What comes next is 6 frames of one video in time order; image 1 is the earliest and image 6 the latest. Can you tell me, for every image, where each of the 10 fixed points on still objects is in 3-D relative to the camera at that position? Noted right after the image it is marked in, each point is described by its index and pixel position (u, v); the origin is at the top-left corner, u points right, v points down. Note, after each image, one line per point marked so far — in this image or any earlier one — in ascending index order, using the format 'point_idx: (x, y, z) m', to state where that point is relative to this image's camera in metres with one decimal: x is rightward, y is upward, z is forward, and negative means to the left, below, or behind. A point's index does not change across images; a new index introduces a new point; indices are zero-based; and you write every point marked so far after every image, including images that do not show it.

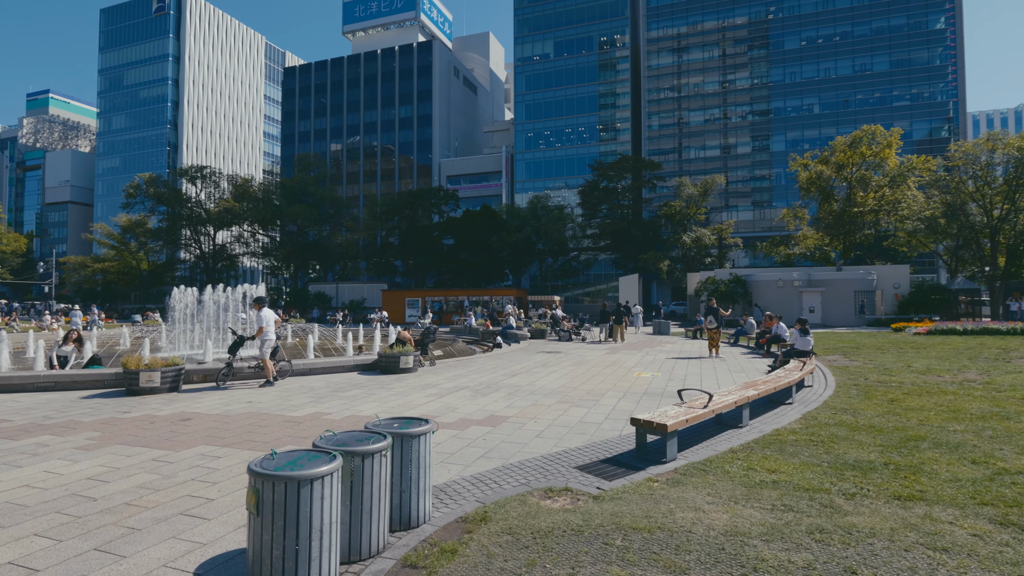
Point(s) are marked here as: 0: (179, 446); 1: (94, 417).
0: (-4.1, -2.0, +7.3) m
1: (-6.3, -2.0, +8.8) m
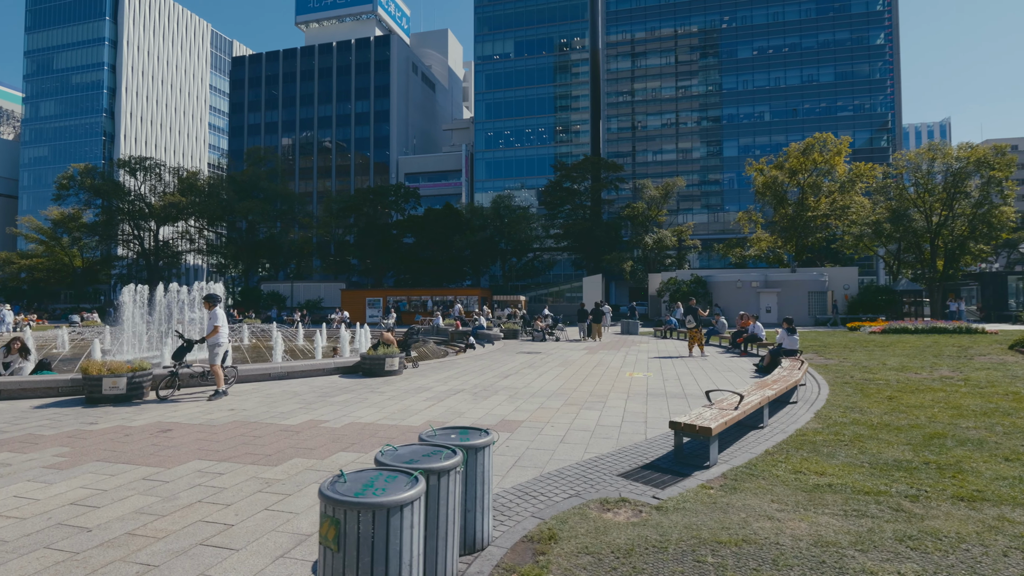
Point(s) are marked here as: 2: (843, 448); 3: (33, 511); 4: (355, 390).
0: (-3.8, -1.9, +6.4) m
1: (-6.0, -1.9, +7.7) m
2: (+4.2, -2.0, +7.3) m
3: (-4.1, -1.9, +5.0) m
4: (-2.9, -1.9, +11.1) m
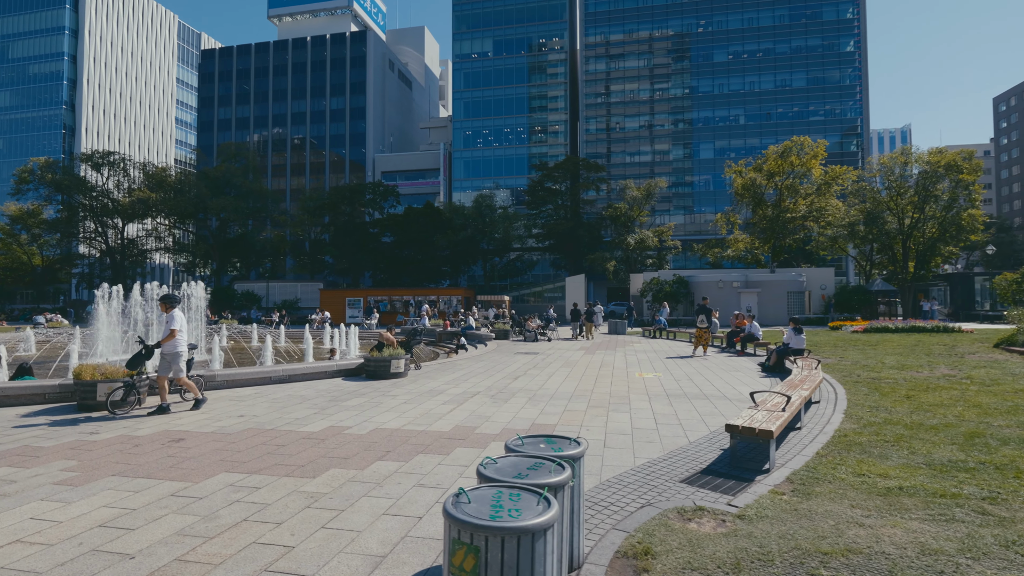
0: (-3.2, -1.9, +5.9) m
1: (-5.5, -1.9, +7.1) m
2: (+4.7, -2.0, +7.1) m
3: (-3.4, -1.9, +4.4) m
4: (-2.6, -1.9, +10.6) m
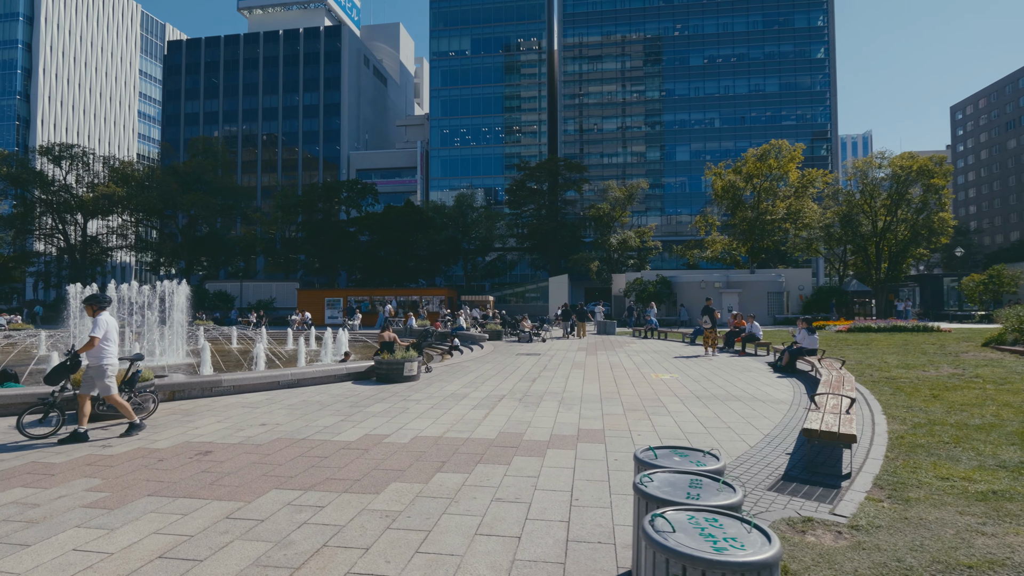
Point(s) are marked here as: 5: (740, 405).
0: (-2.4, -1.9, +5.3) m
1: (-4.9, -1.8, +6.4) m
2: (+5.4, -2.0, +7.0) m
3: (-2.6, -1.8, +3.8) m
4: (-2.1, -1.9, +10.0) m
5: (+3.8, -2.0, +9.7) m
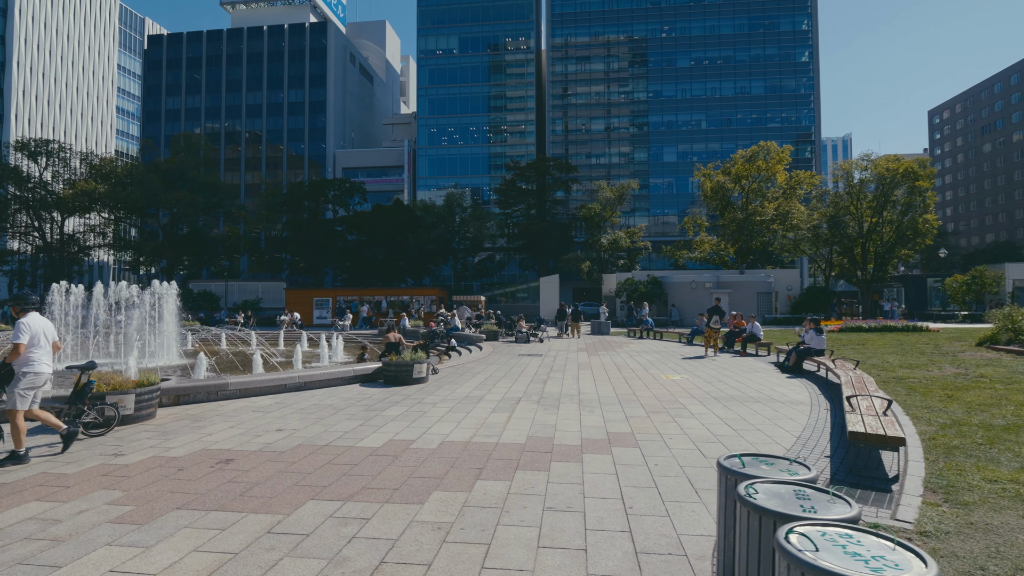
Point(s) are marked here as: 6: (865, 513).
0: (-2.0, -1.9, +5.0) m
1: (-4.4, -1.8, +6.0) m
2: (+5.7, -1.9, +6.9) m
3: (-2.1, -1.8, +3.5) m
4: (-1.8, -1.9, +9.7) m
5: (+4.1, -2.0, +9.6) m
6: (+3.0, -1.9, +5.0) m
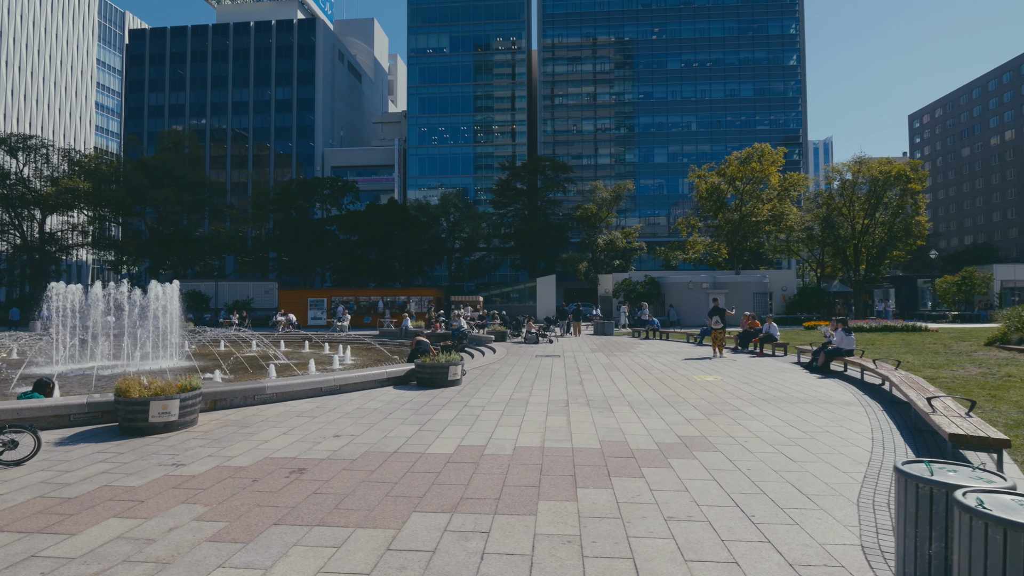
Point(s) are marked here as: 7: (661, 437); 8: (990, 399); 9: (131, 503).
0: (-1.0, -1.8, +4.6) m
1: (-3.5, -1.8, +5.5) m
2: (+6.6, -1.9, +6.8) m
3: (-1.1, -1.8, +3.1) m
4: (-1.0, -1.9, +9.4) m
5: (+4.9, -2.0, +9.5) m
6: (+4.0, -1.9, +4.8) m
7: (+1.9, -1.9, +7.4) m
8: (+8.4, -2.0, +10.3) m
9: (-3.3, -1.8, +4.9) m
